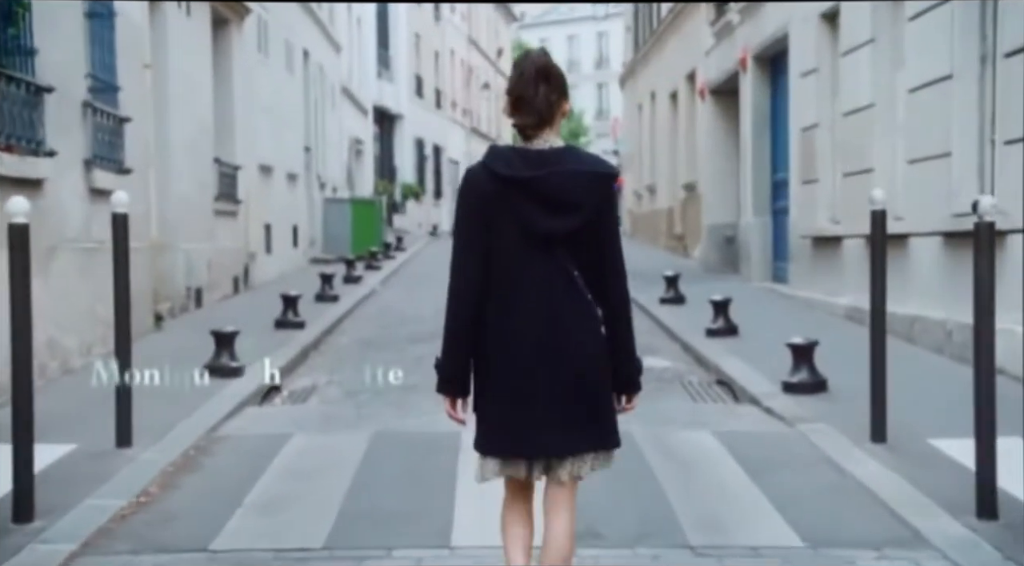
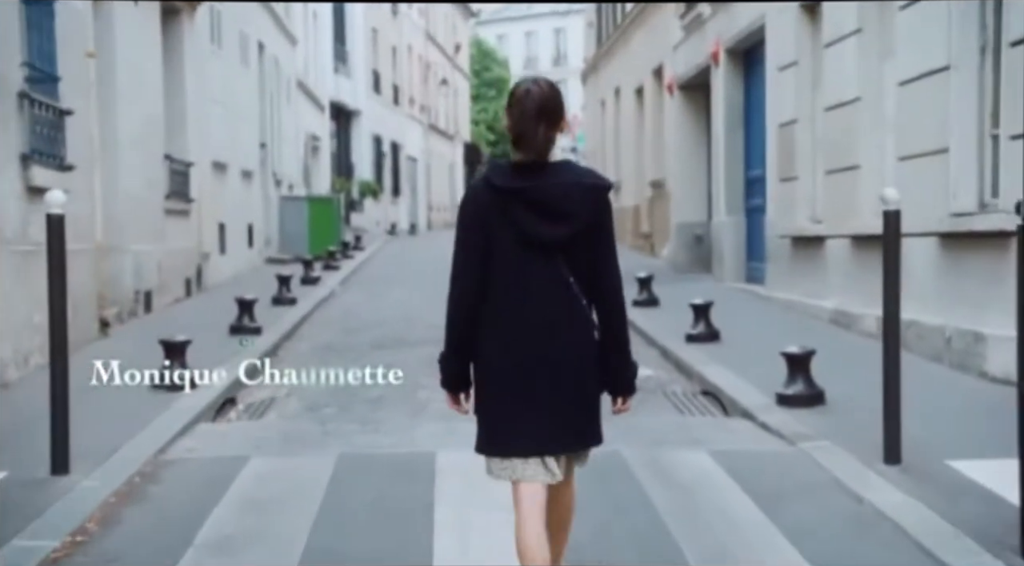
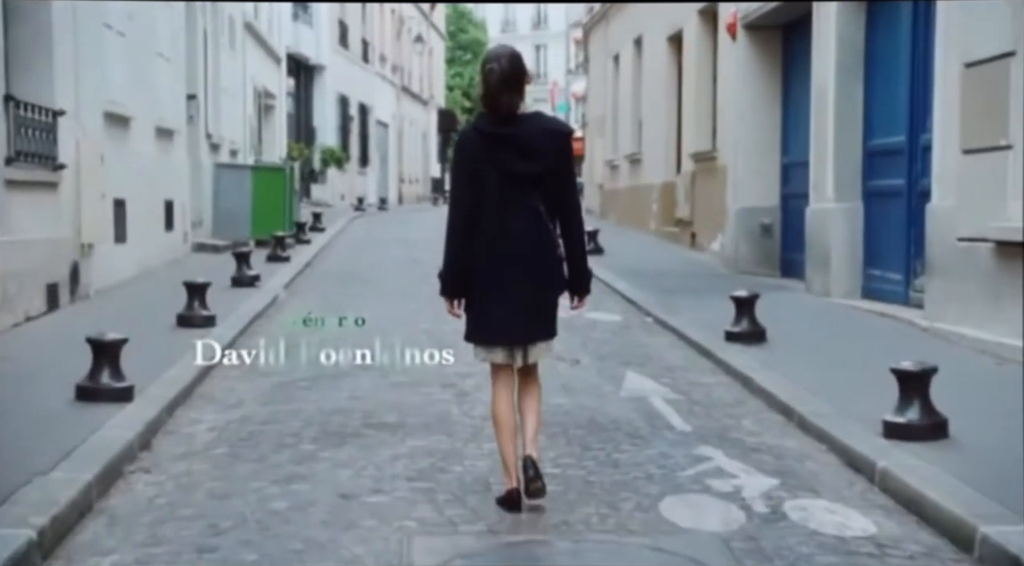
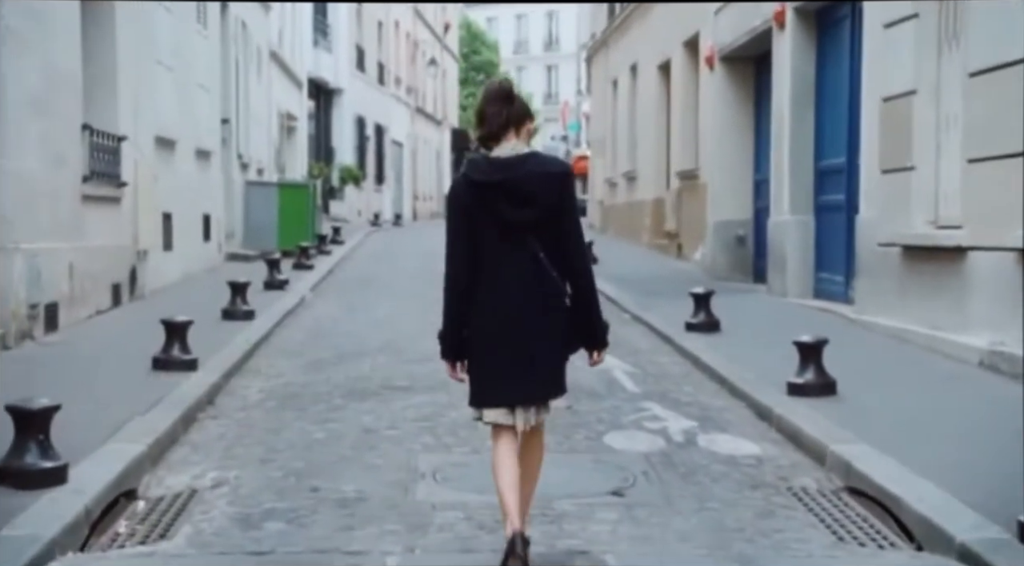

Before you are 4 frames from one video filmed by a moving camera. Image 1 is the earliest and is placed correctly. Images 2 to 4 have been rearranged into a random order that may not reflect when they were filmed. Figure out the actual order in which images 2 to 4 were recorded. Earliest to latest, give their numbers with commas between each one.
2, 4, 3
